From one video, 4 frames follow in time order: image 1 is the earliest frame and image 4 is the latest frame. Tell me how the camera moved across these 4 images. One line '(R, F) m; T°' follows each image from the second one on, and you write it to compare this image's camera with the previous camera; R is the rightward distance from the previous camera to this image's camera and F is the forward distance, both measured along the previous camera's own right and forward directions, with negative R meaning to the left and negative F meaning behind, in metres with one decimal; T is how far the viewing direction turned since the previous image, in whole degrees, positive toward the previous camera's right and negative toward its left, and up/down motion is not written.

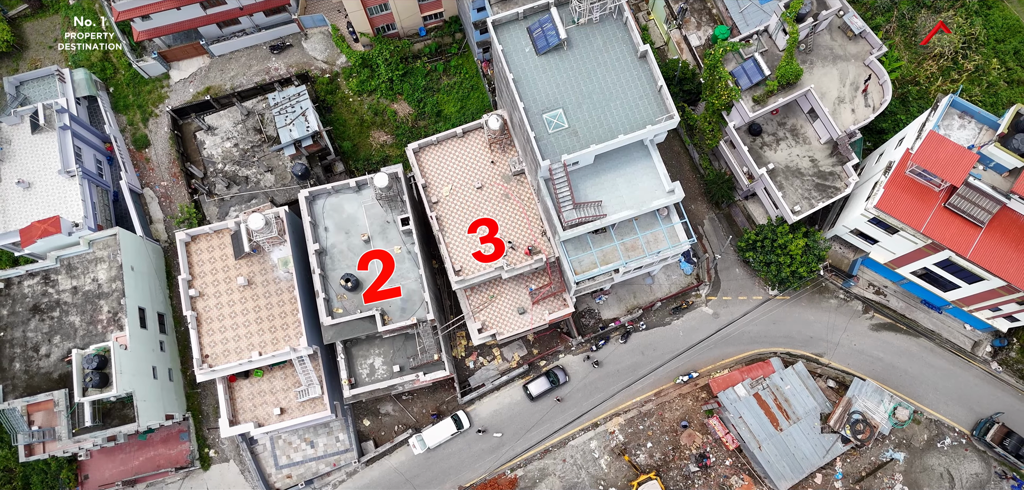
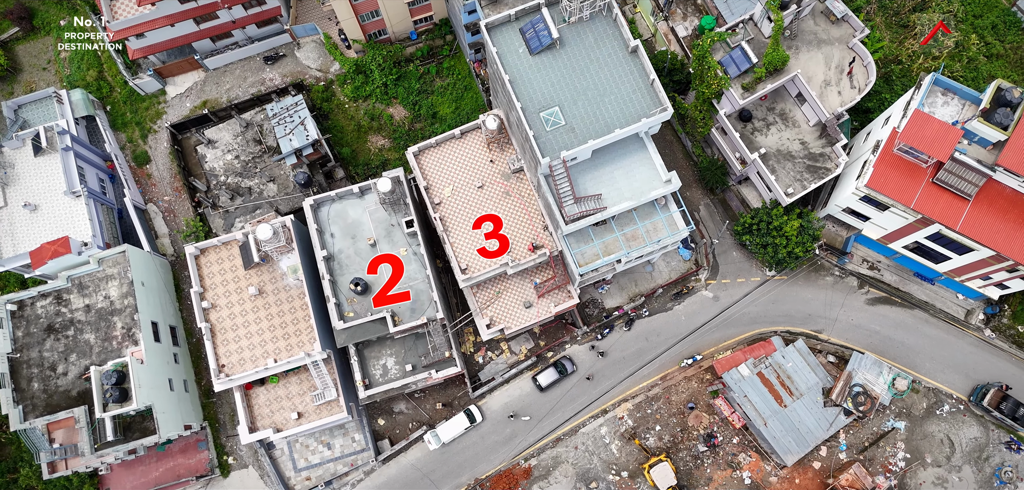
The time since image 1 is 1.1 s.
(-0.7, -1.1) m; +1°
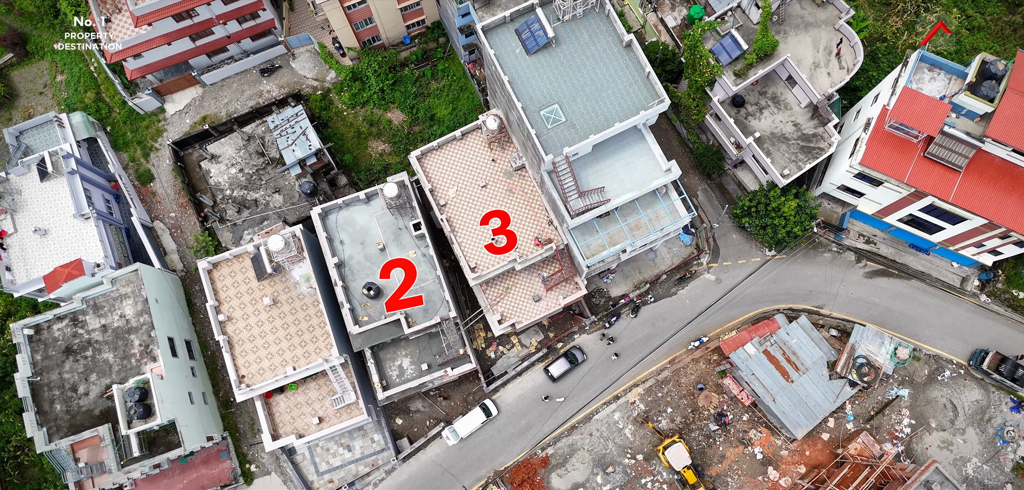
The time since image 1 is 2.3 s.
(-1.0, -1.1) m; +1°
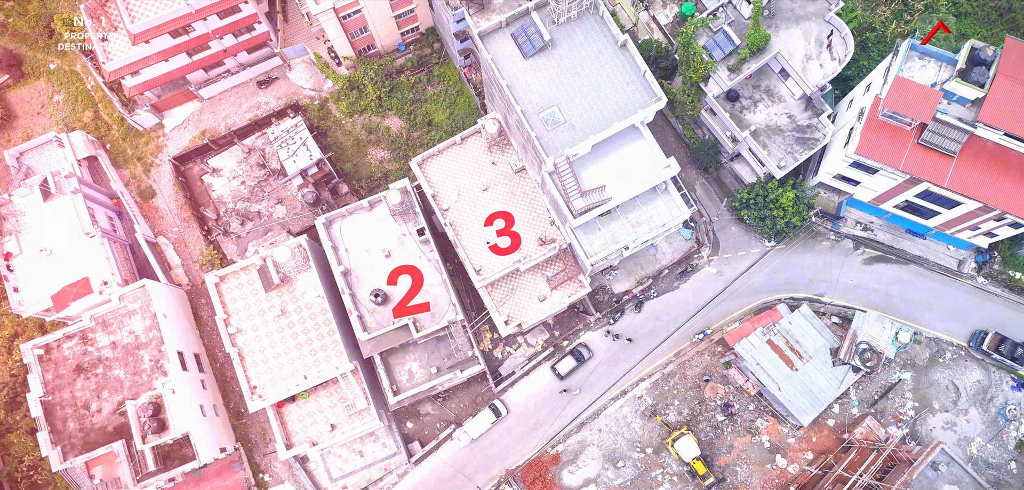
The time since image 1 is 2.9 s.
(-0.6, -0.6) m; 0°
